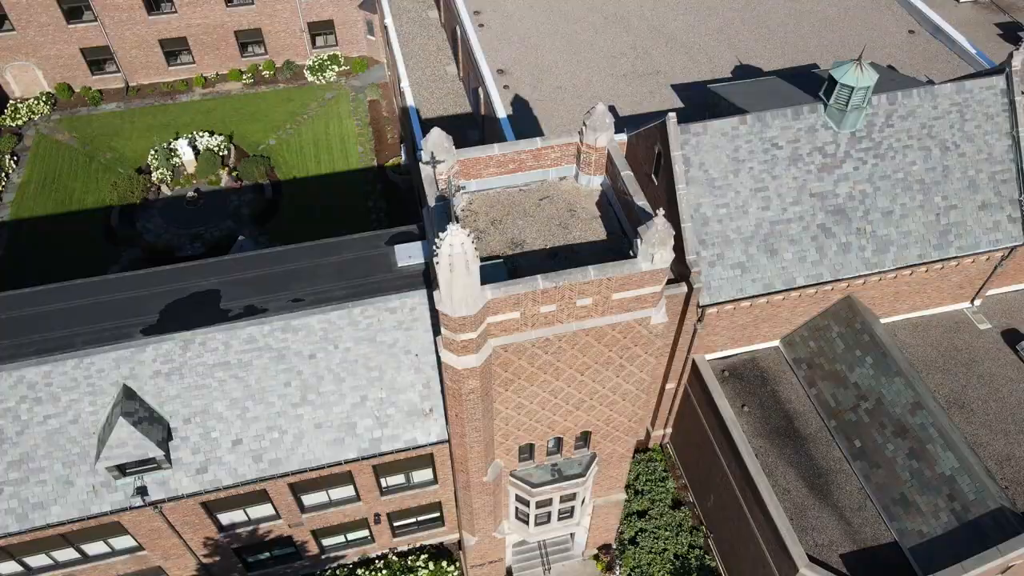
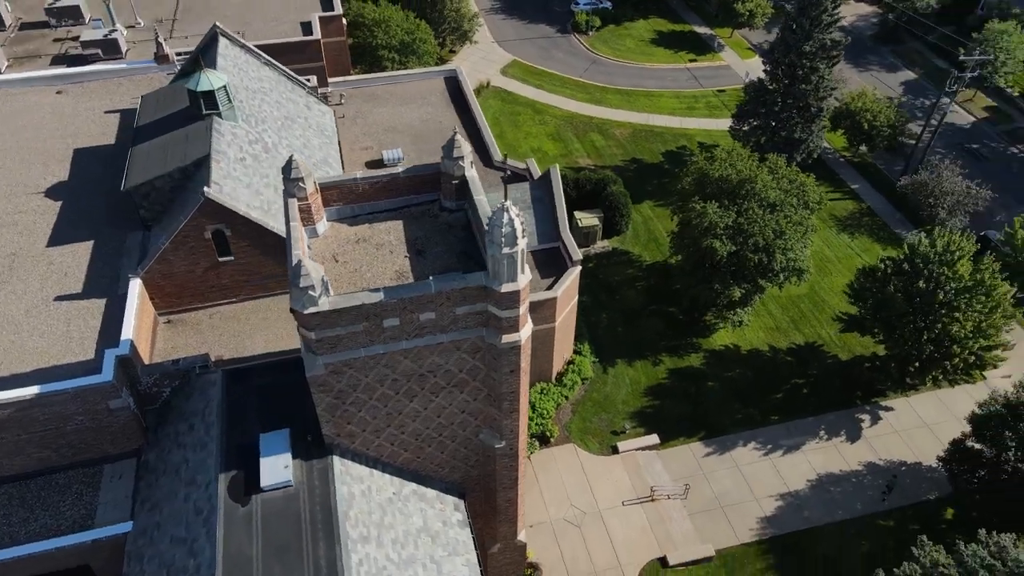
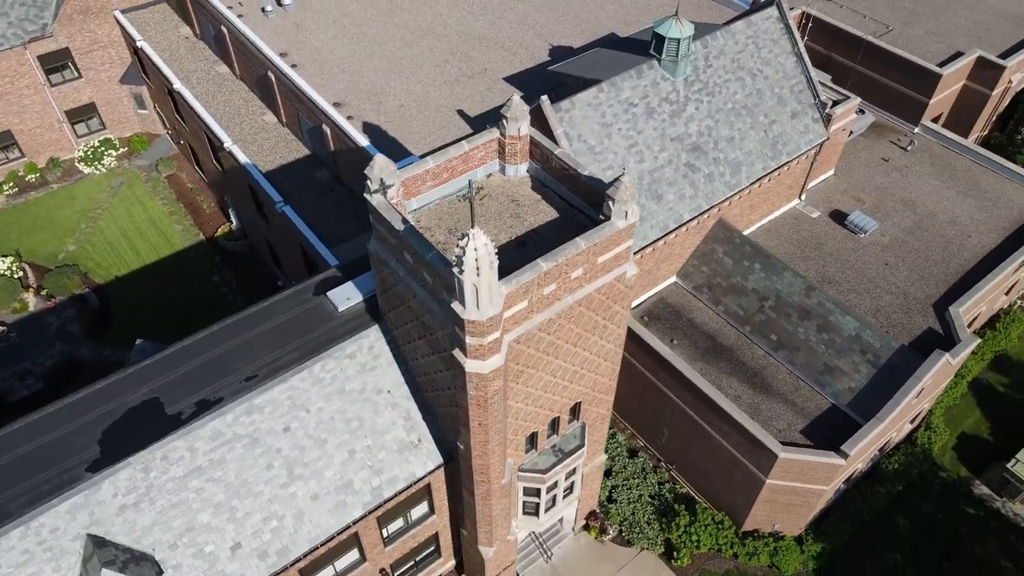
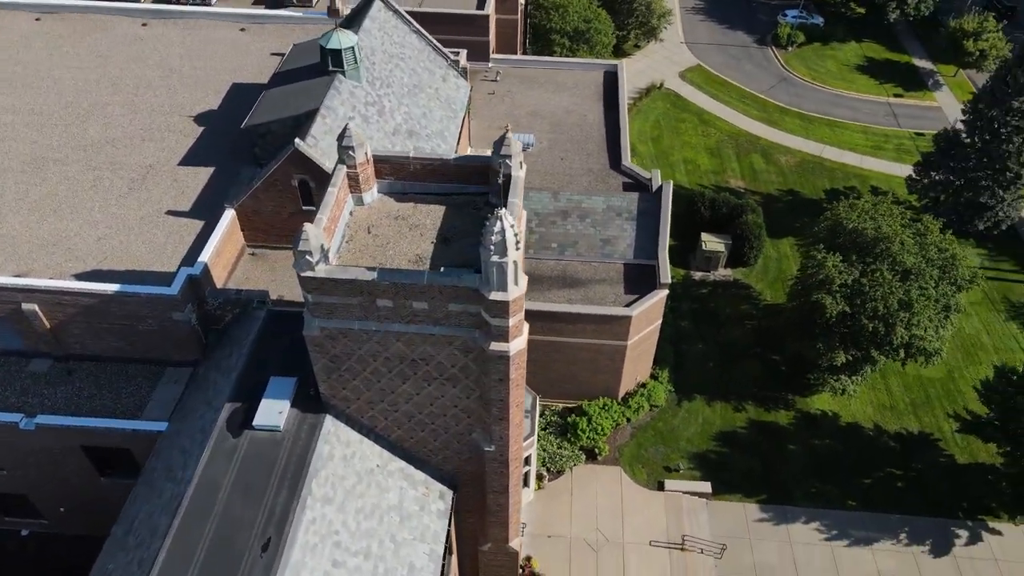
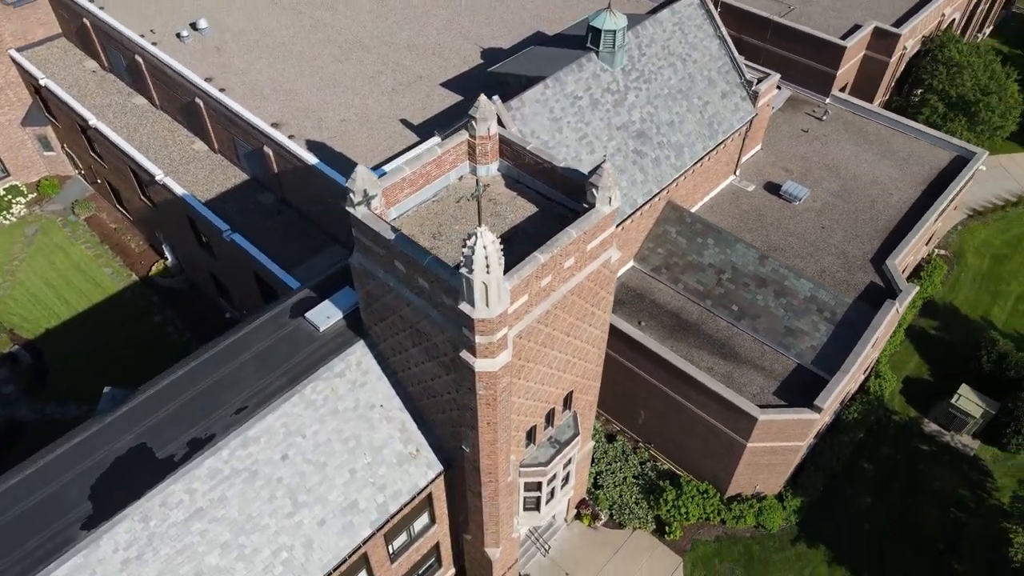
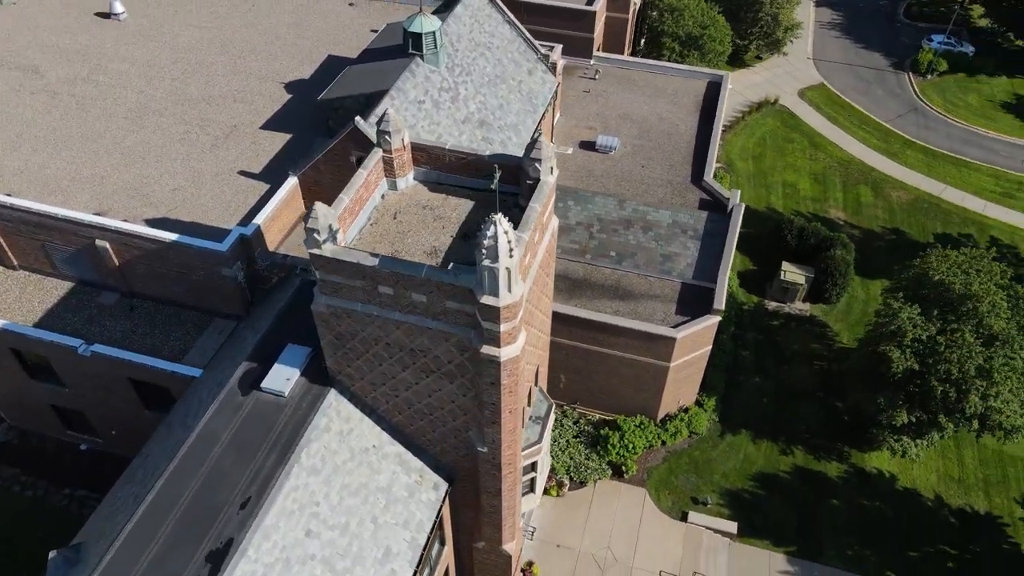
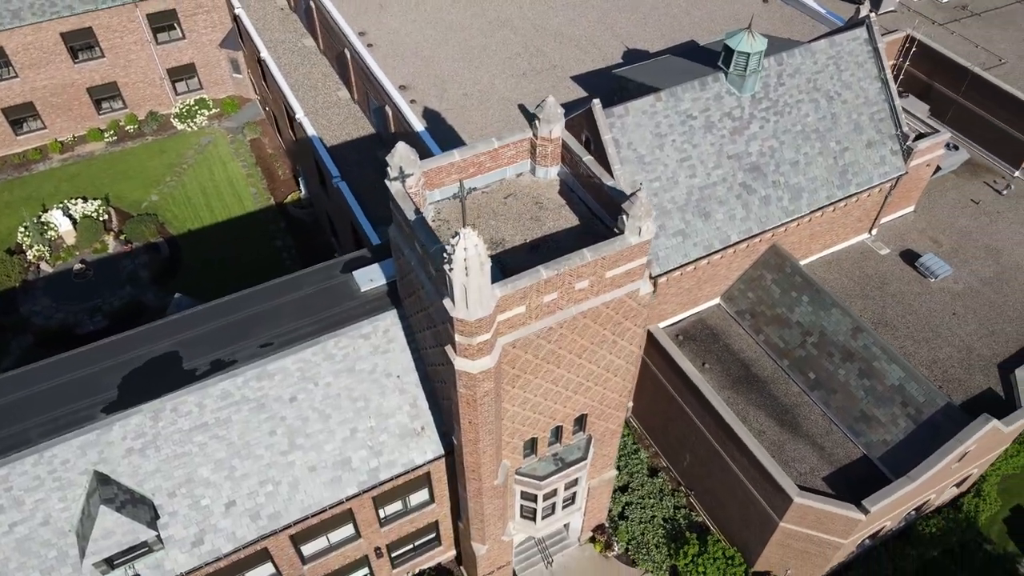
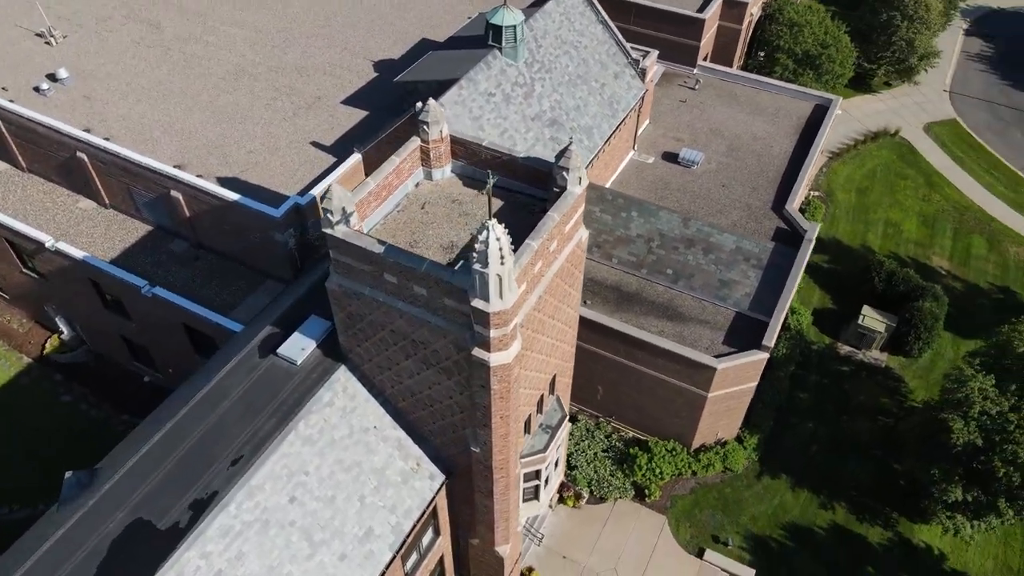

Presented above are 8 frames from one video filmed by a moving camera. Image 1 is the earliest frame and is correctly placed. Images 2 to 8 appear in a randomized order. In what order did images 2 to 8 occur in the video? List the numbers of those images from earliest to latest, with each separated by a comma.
7, 3, 5, 8, 6, 4, 2
